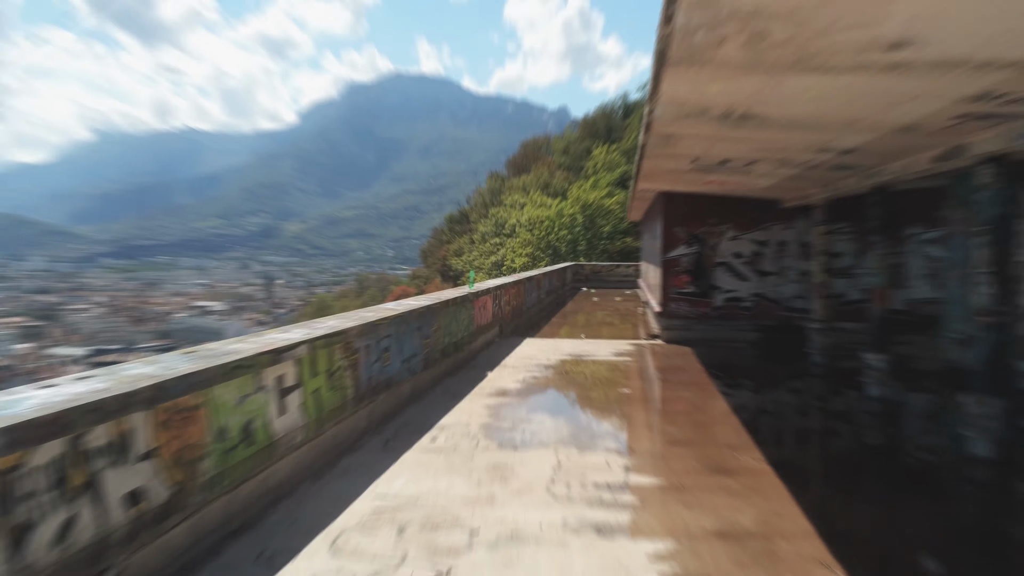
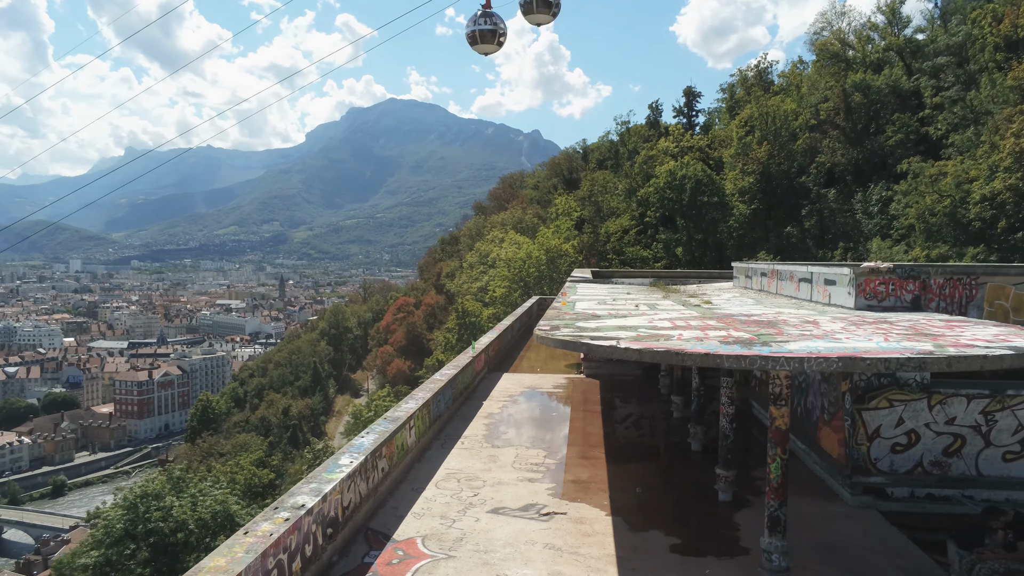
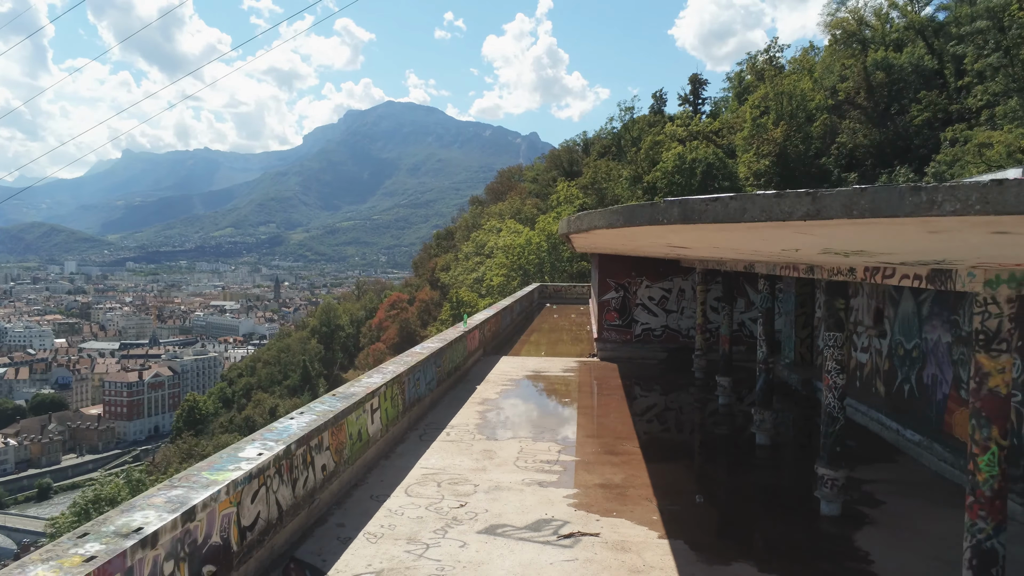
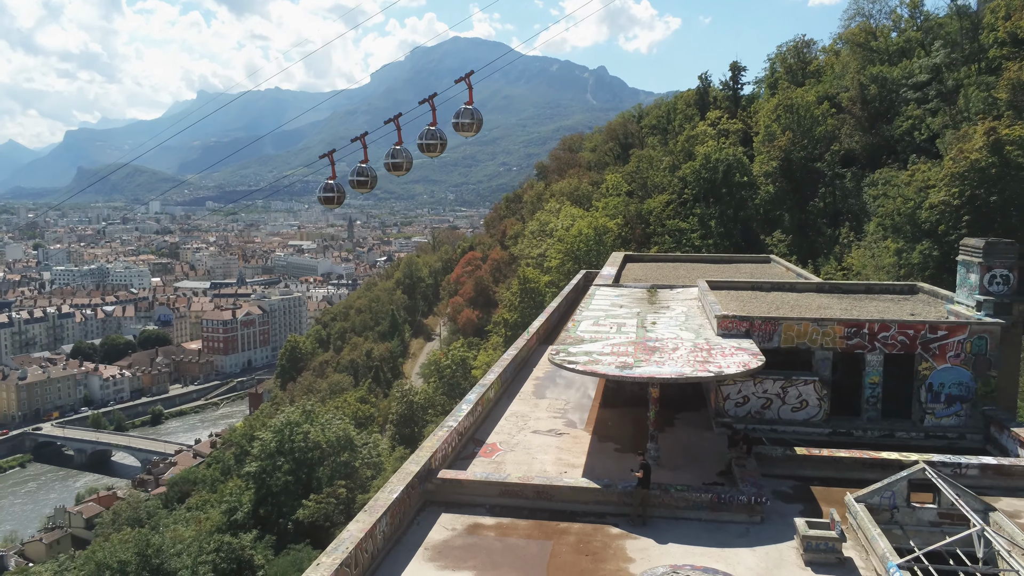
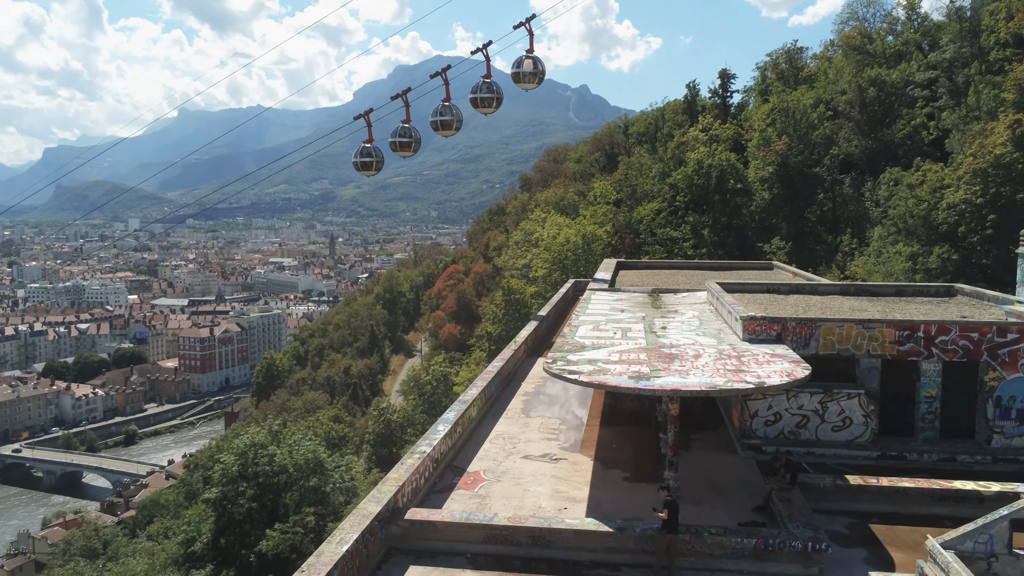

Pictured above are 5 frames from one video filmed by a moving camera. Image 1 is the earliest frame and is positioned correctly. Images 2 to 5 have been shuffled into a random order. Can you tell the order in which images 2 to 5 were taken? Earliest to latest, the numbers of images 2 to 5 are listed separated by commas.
3, 2, 5, 4
